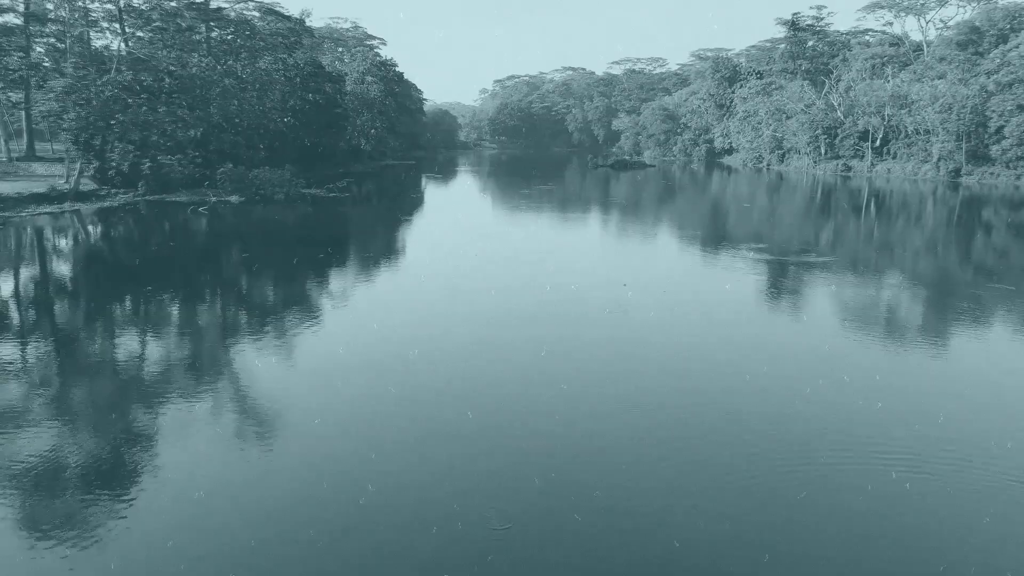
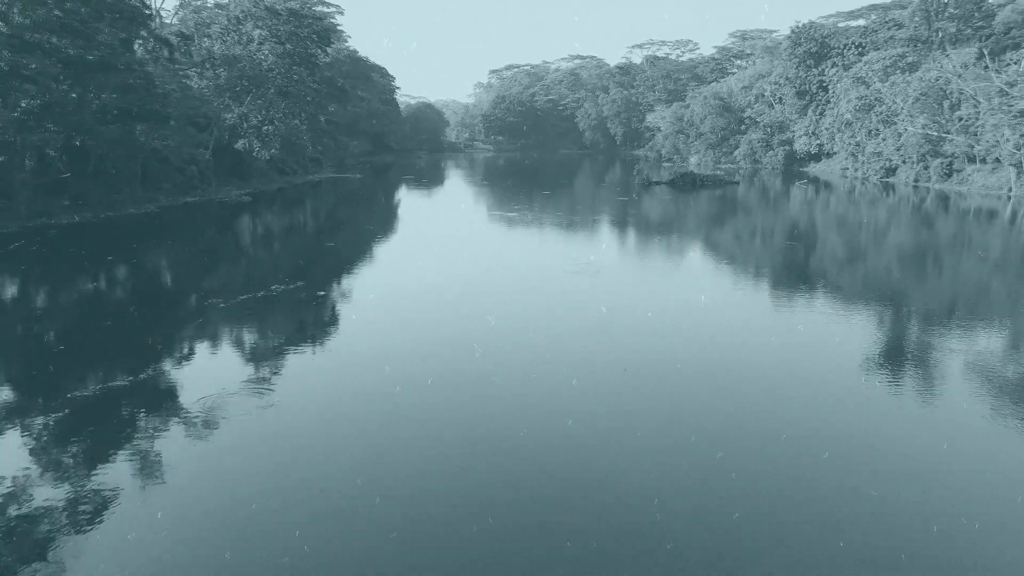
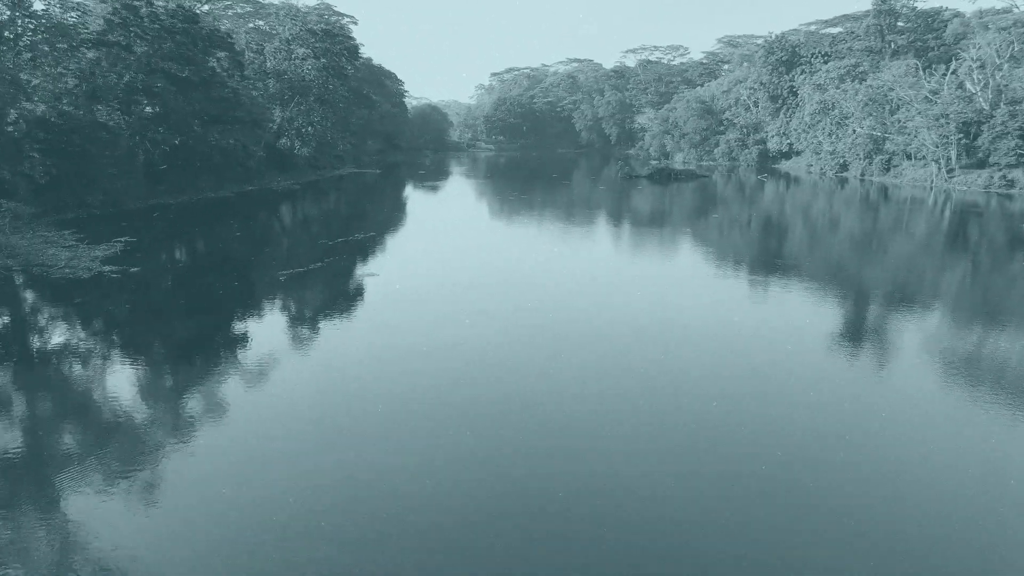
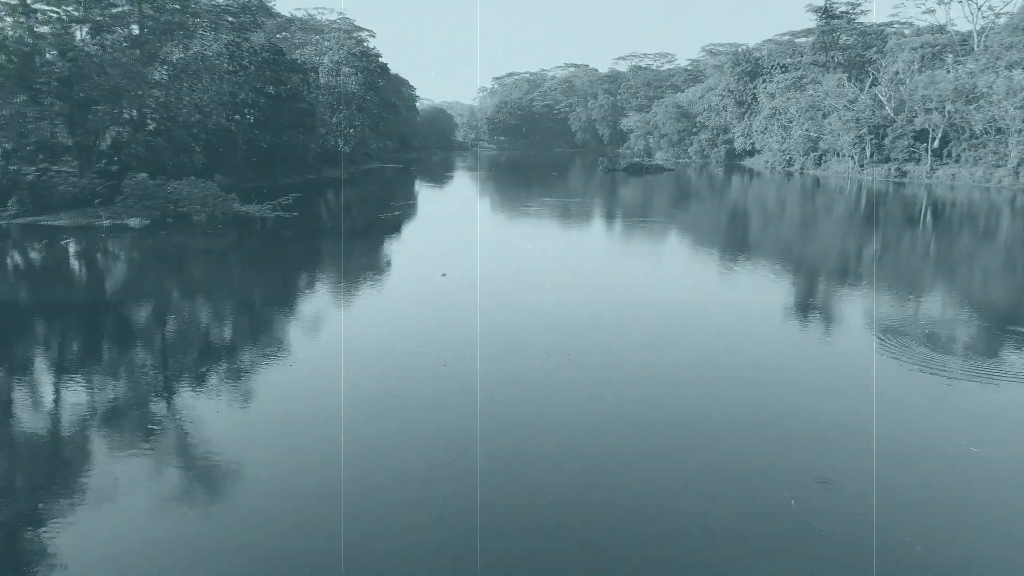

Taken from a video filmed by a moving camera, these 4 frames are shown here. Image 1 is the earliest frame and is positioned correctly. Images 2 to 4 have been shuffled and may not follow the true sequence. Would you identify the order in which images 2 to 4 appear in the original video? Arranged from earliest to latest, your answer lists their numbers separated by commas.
4, 3, 2
